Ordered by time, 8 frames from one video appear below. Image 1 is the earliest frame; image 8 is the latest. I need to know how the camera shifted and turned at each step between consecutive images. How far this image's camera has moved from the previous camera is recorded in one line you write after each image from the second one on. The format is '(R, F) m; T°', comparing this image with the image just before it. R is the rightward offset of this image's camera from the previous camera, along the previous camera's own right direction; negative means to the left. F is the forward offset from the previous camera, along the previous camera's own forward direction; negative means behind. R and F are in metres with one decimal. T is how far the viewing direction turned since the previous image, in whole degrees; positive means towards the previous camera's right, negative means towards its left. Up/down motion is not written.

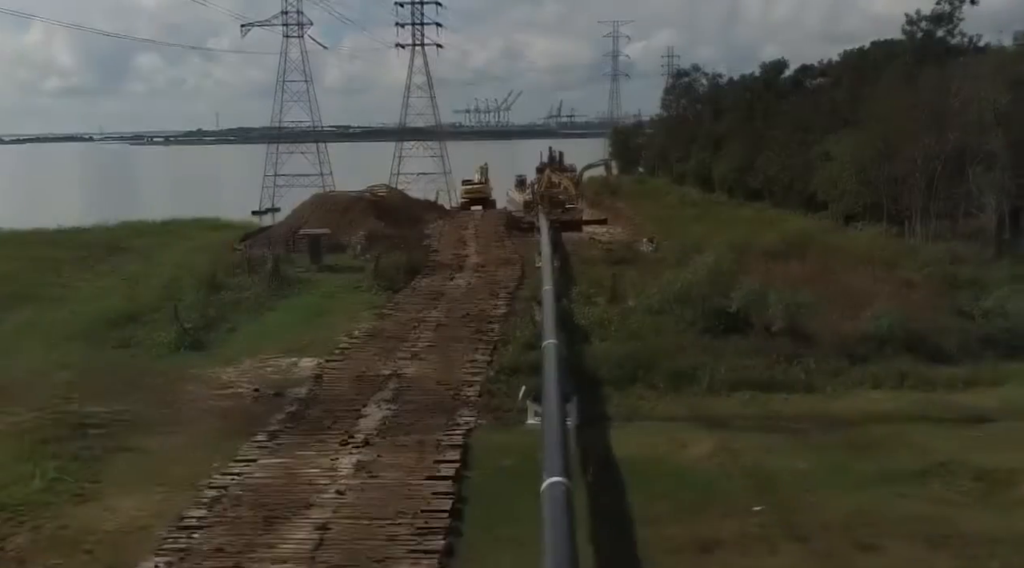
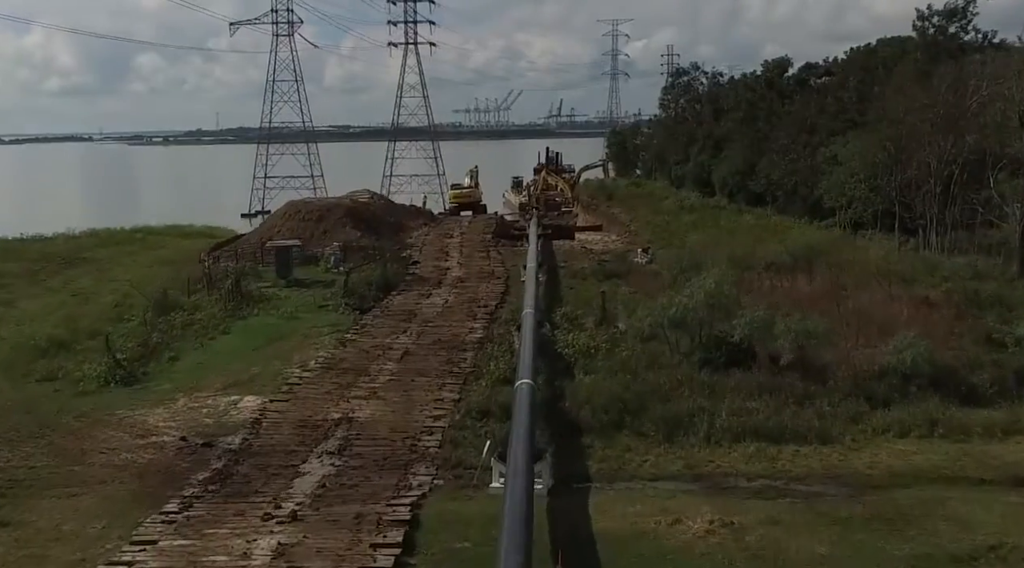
(+0.3, +1.6) m; 0°
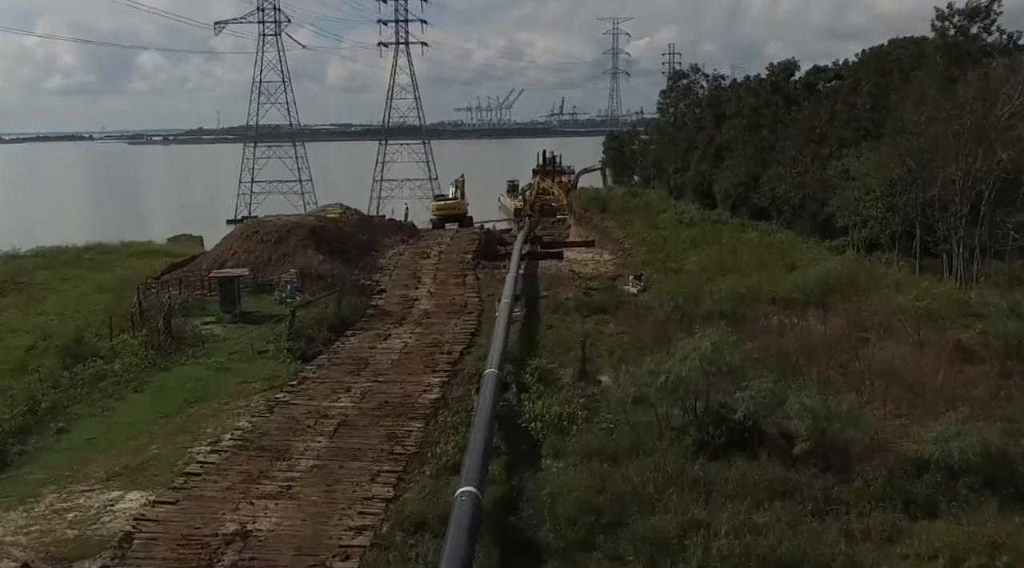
(+0.5, +2.3) m; 0°
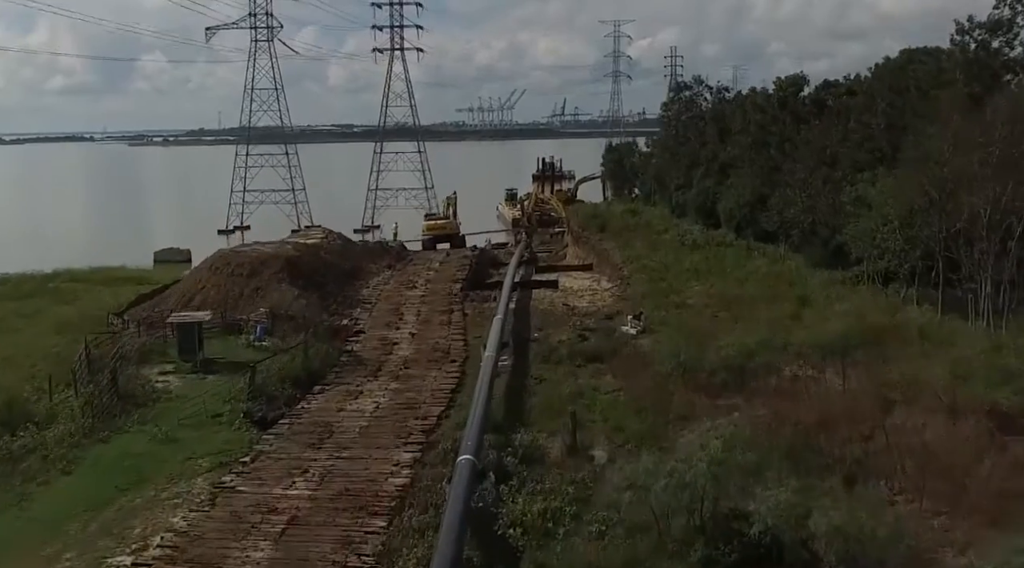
(+0.2, +1.5) m; 0°
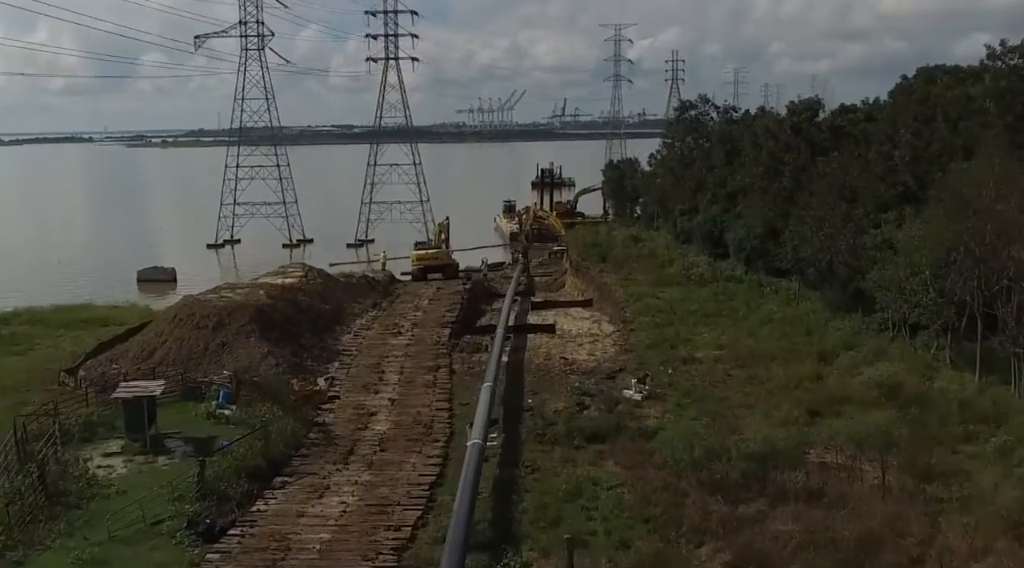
(+0.1, +1.8) m; 0°
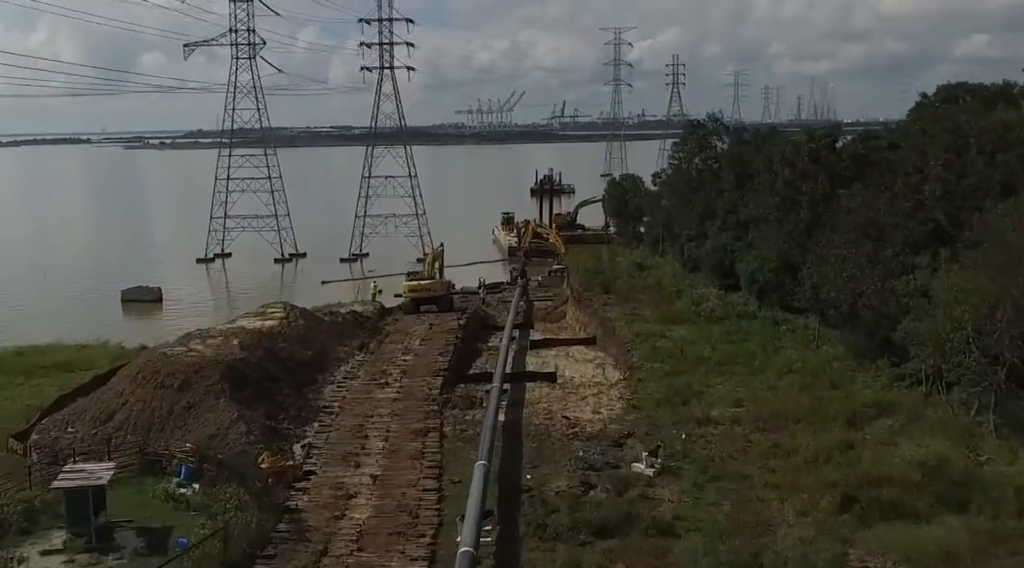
(0.0, +1.7) m; 0°
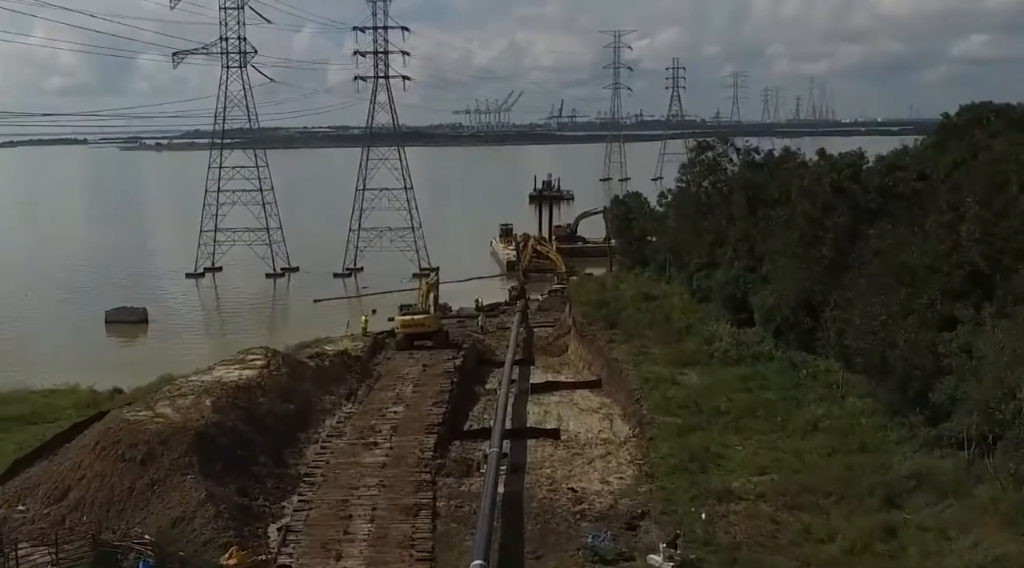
(0.0, +1.7) m; 0°
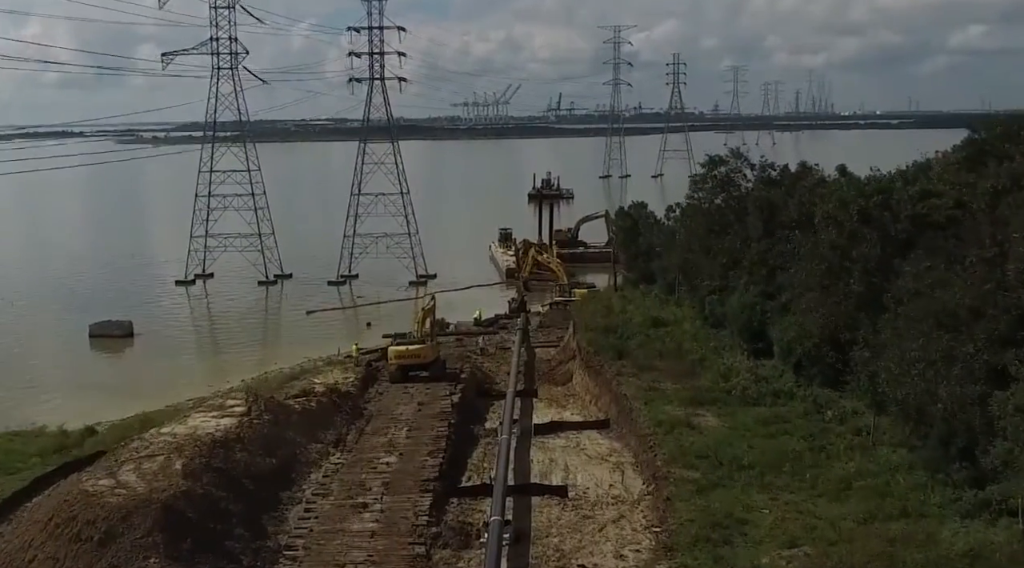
(-0.1, +1.7) m; 0°
